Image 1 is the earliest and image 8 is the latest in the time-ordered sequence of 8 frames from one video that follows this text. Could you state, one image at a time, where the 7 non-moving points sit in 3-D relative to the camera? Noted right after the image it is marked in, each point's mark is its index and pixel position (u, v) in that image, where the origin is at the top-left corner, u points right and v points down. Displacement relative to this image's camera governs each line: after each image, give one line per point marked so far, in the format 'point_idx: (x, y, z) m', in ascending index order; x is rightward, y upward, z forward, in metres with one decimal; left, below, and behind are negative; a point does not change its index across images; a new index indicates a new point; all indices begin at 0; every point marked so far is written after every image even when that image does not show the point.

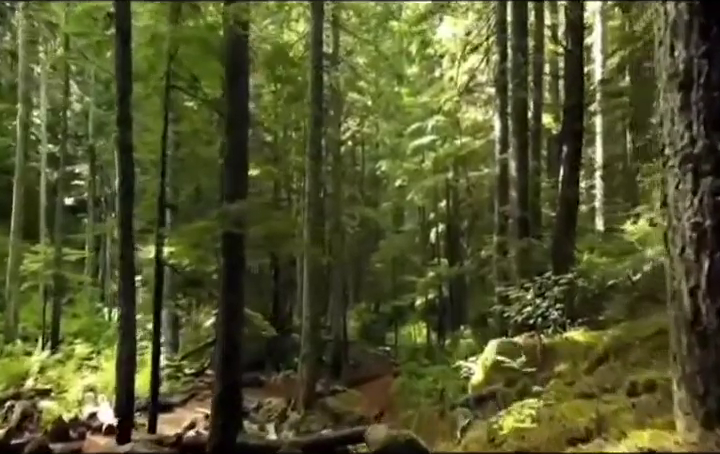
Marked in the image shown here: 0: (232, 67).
0: (-2.1, +2.5, +9.7) m
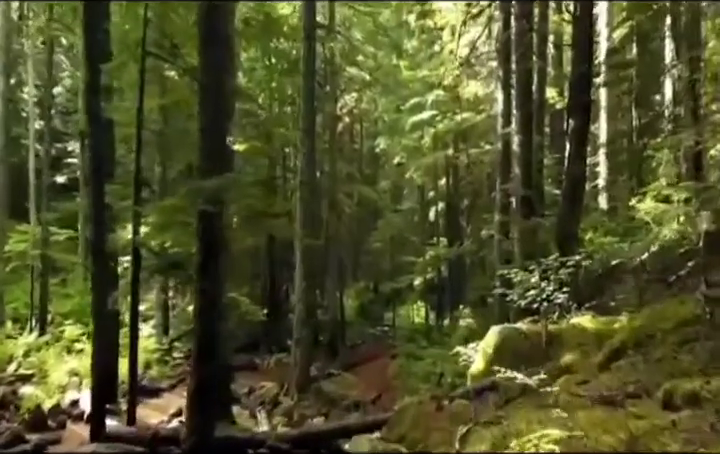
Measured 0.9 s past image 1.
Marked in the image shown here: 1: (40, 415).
0: (-2.2, +2.8, +9.0) m
1: (-5.7, -3.3, +10.9) m
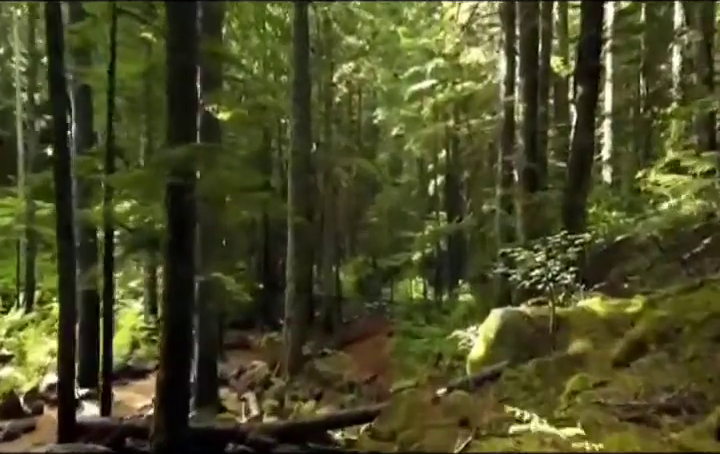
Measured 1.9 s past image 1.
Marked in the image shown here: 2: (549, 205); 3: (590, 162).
0: (-2.3, +3.2, +8.2) m
1: (-5.8, -2.9, +10.4) m
2: (+3.6, +0.4, +11.8) m
3: (+4.3, +1.2, +11.7) m
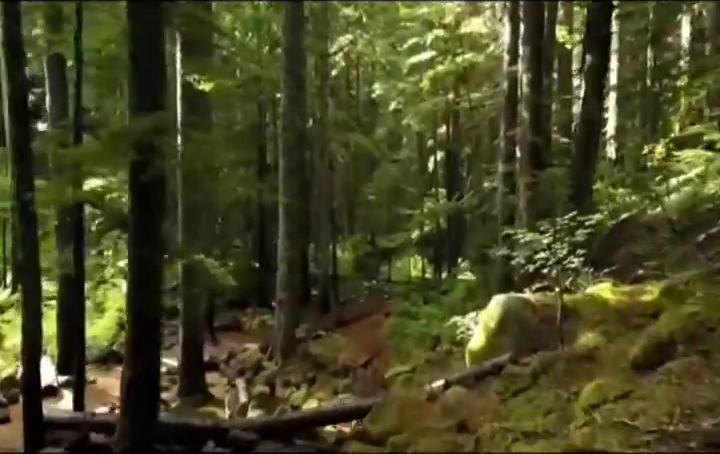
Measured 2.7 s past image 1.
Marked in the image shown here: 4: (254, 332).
0: (-2.4, +3.4, +7.4) m
1: (-5.9, -2.6, +9.8) m
2: (+3.5, +0.8, +11.1) m
3: (+4.2, +1.6, +11.1) m
4: (-2.7, -2.6, +15.5) m
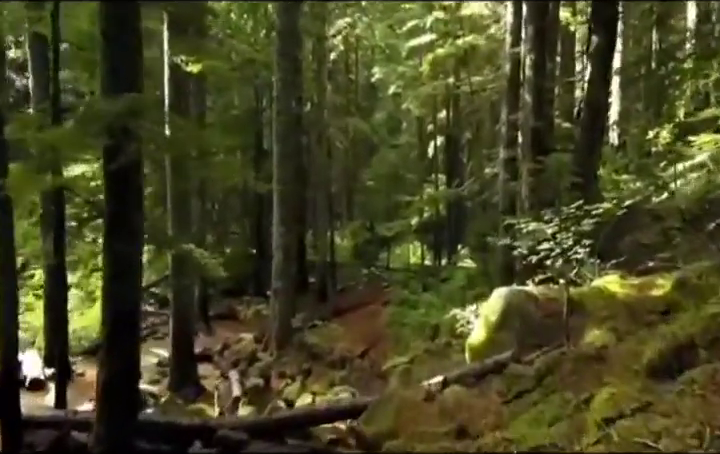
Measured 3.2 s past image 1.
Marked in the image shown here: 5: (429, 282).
0: (-2.5, +3.5, +7.0) m
1: (-6.0, -2.4, +9.5) m
2: (+3.4, +1.0, +10.7) m
3: (+4.2, +1.8, +10.7) m
4: (-2.8, -2.3, +15.2) m
5: (+1.8, -1.5, +16.7) m
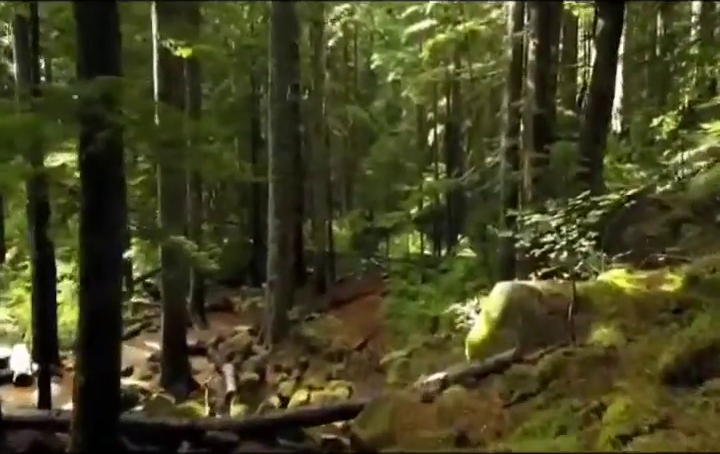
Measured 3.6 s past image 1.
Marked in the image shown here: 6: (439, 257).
0: (-2.5, +3.6, +6.6) m
1: (-6.0, -2.2, +9.3) m
2: (+3.3, +1.2, +10.4) m
3: (+4.1, +2.0, +10.3) m
4: (-2.8, -2.1, +14.9) m
5: (+1.8, -1.2, +16.4) m
6: (+2.3, -0.9, +18.1) m
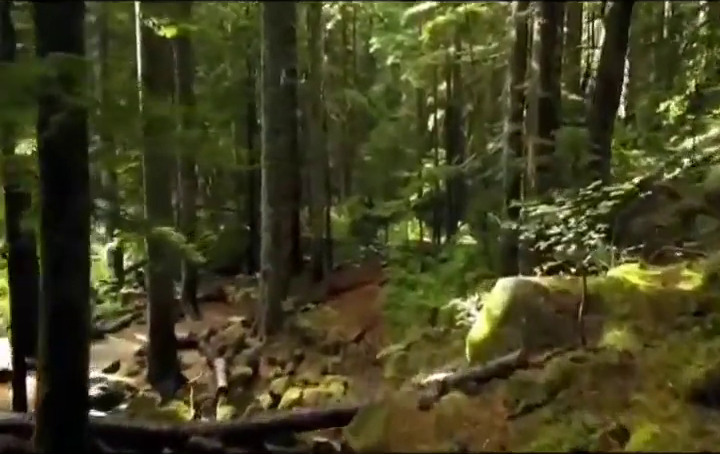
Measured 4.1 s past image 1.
0: (-2.6, +3.7, +6.1) m
1: (-6.1, -2.1, +8.9) m
2: (+3.3, +1.4, +9.9) m
3: (+4.1, +2.1, +9.8) m
4: (-2.9, -1.8, +14.5) m
5: (+1.7, -0.9, +16.0) m
6: (+2.2, -0.5, +17.7) m
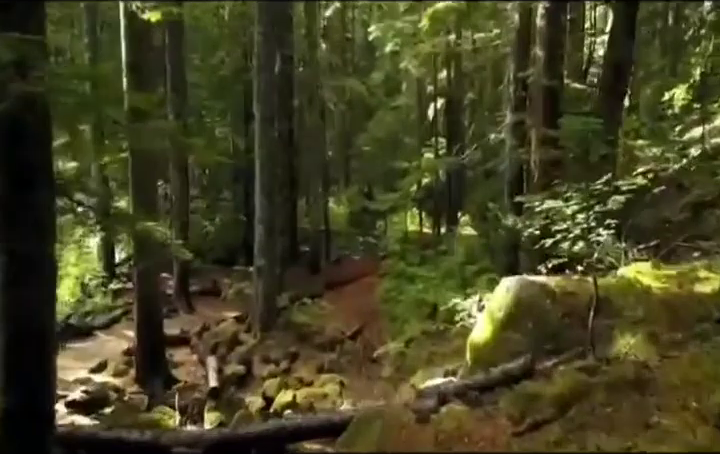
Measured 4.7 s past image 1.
0: (-2.6, +3.7, +5.6) m
1: (-6.1, -2.0, +8.5) m
2: (+3.2, +1.4, +9.5) m
3: (+4.0, +2.2, +9.4) m
4: (-2.9, -1.6, +14.1) m
5: (+1.7, -0.7, +15.6) m
6: (+2.2, -0.3, +17.3) m
